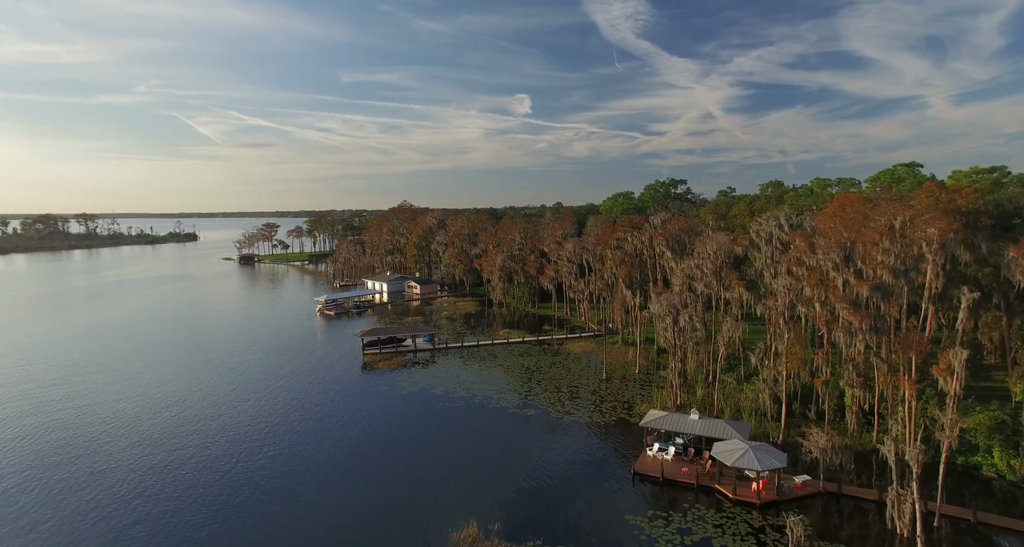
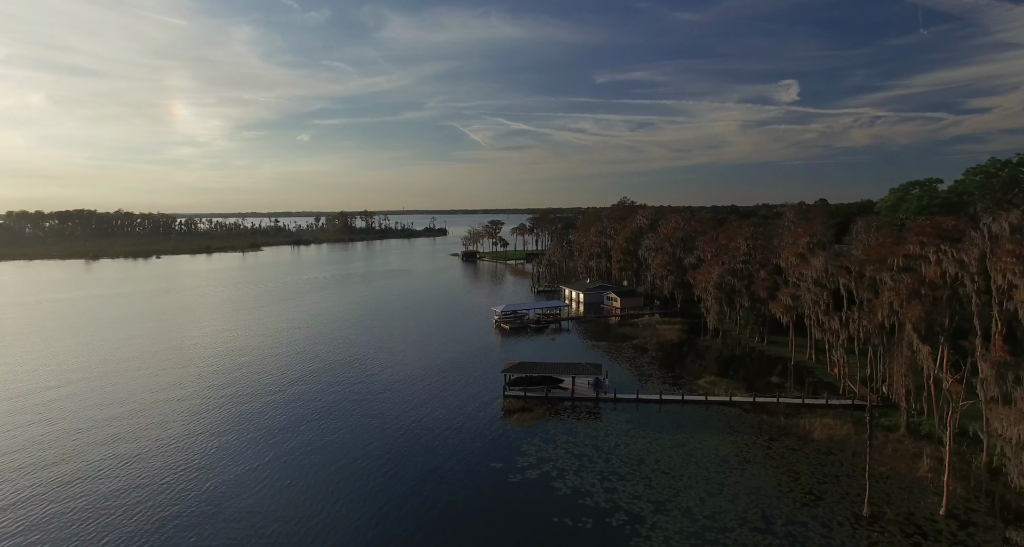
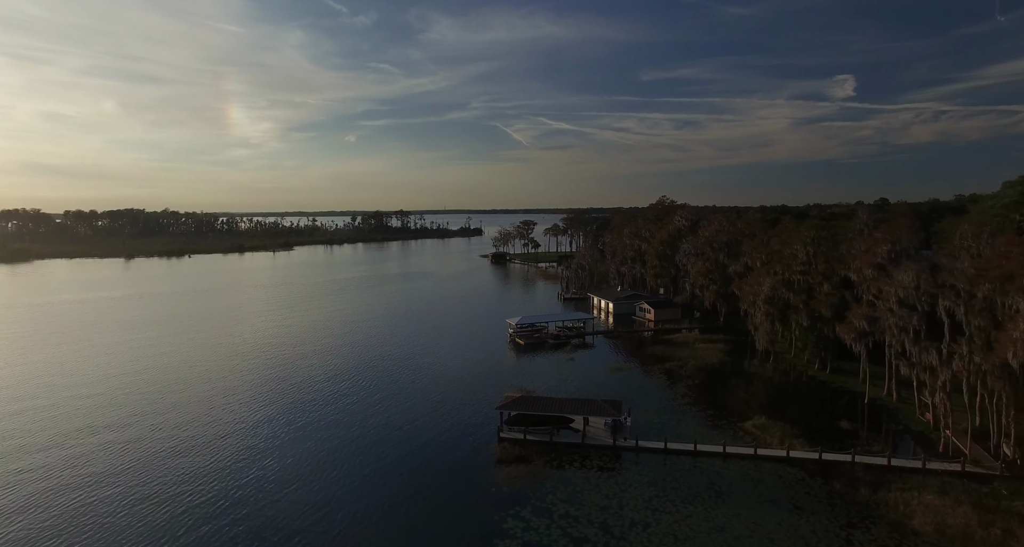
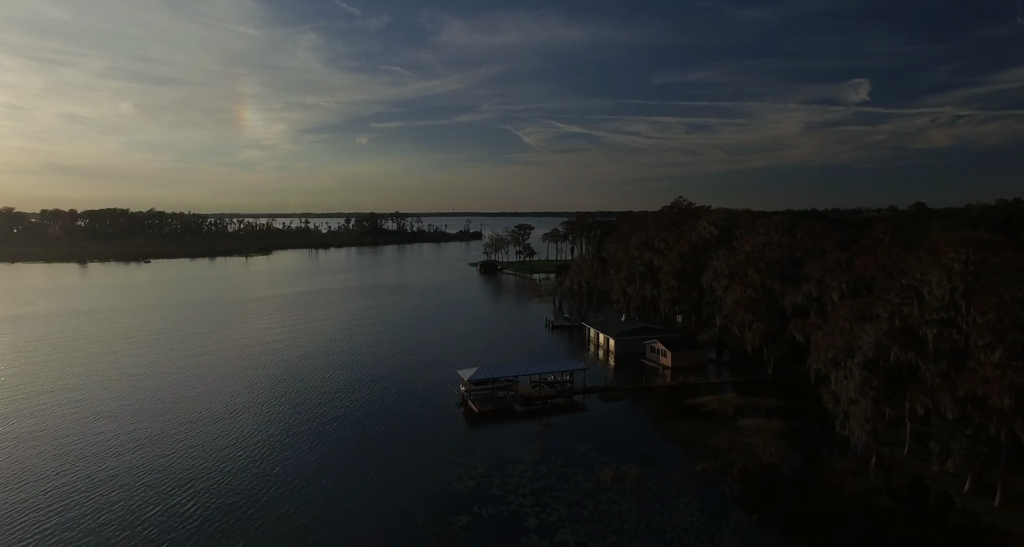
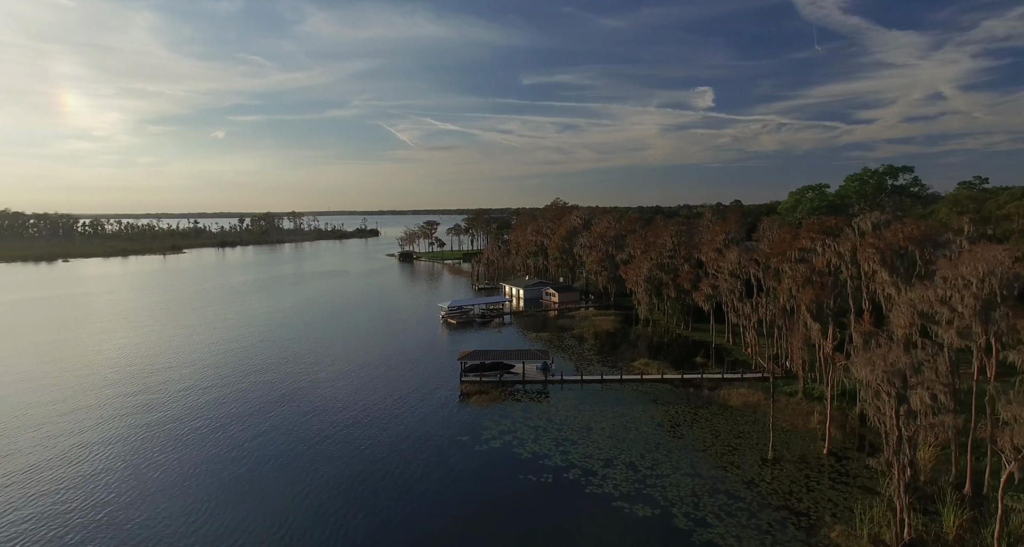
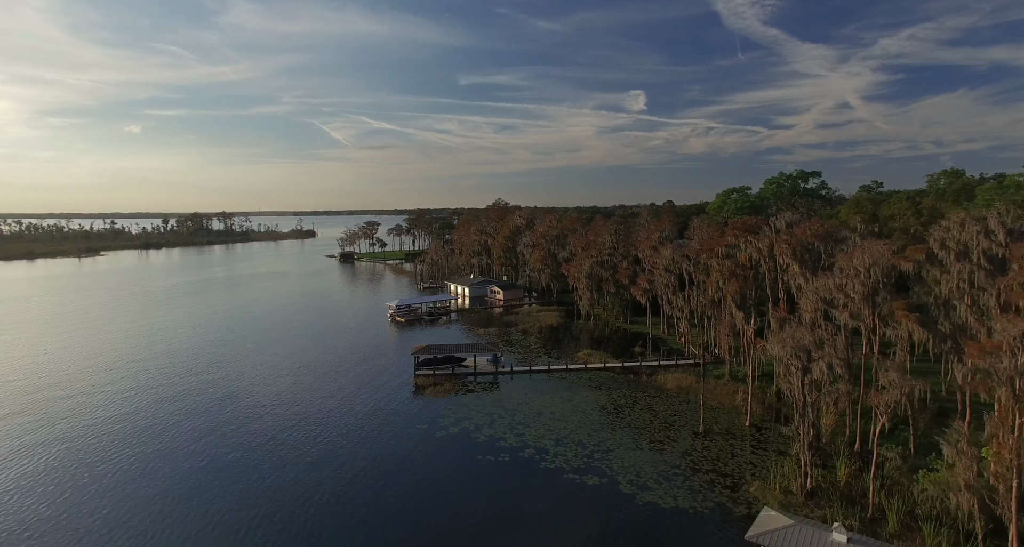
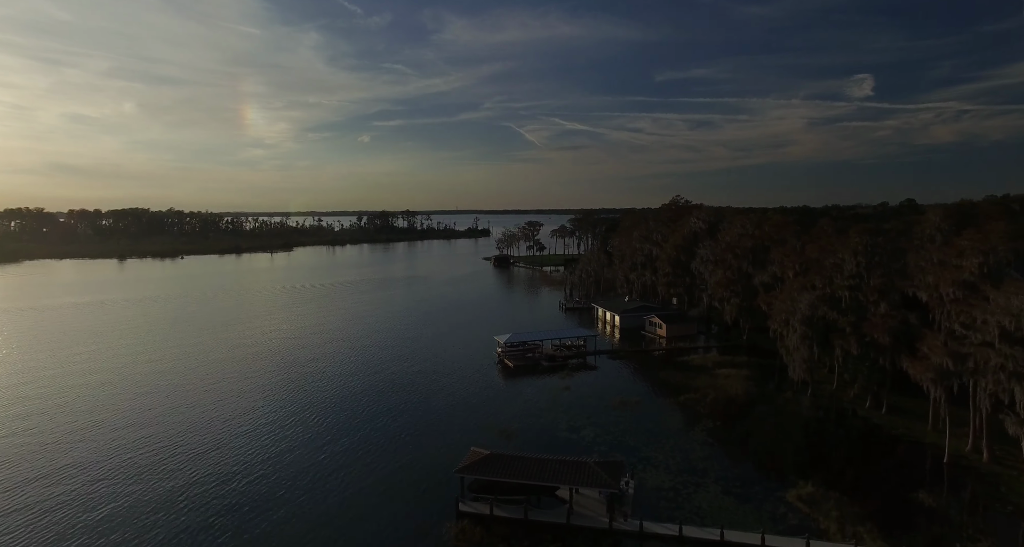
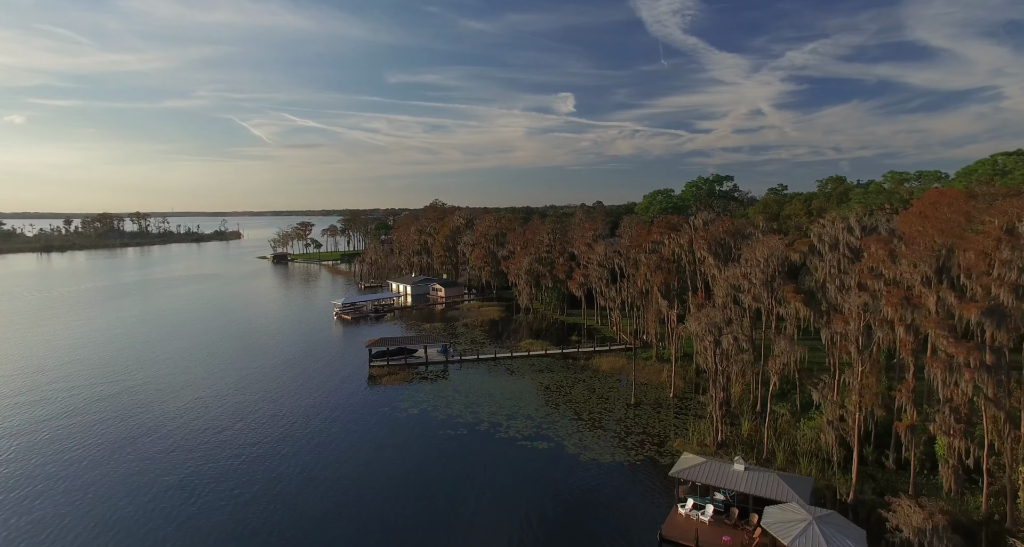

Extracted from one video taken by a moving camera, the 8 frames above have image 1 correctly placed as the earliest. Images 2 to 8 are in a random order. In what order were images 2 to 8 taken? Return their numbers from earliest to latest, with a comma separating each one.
8, 6, 5, 2, 3, 7, 4
